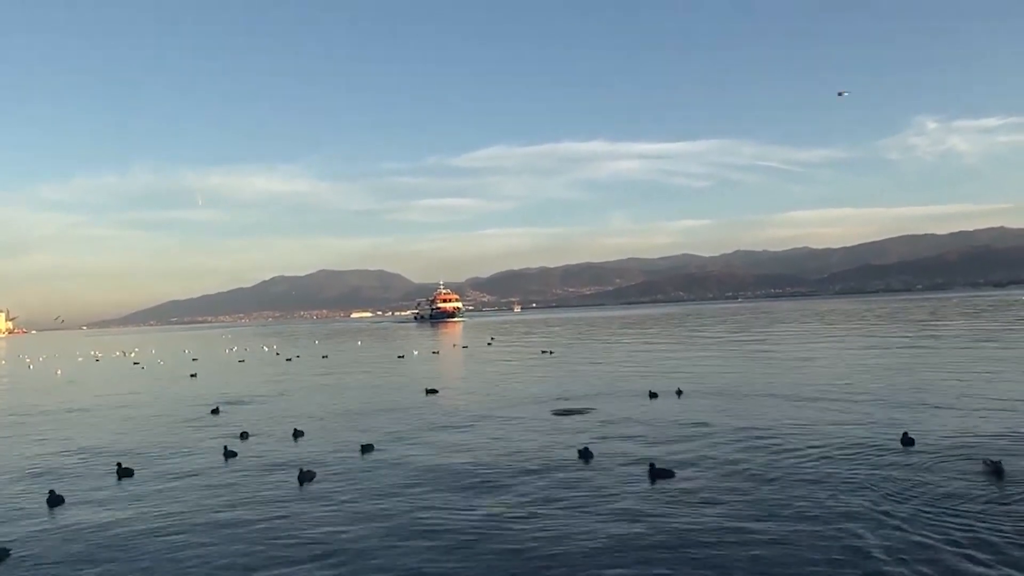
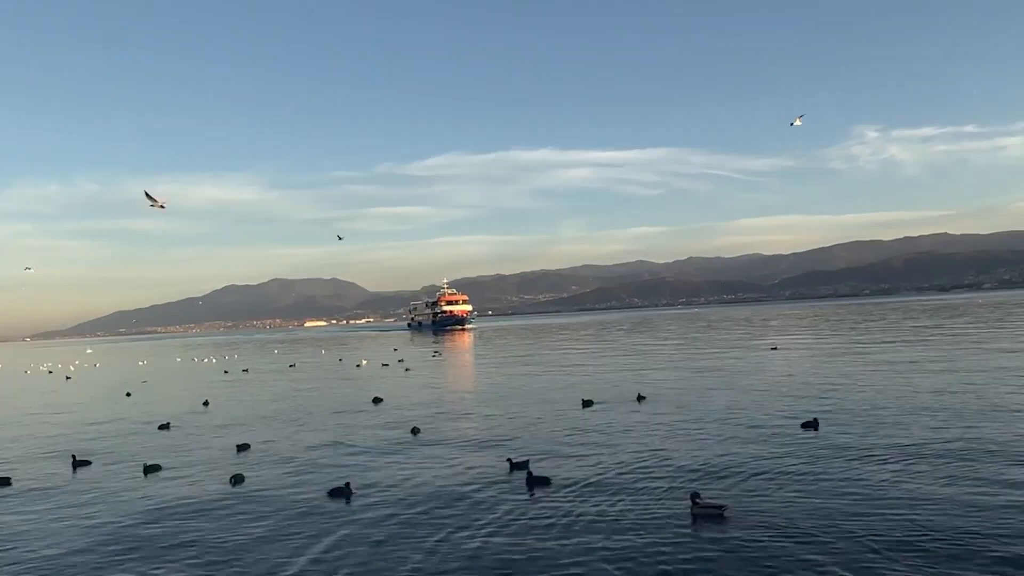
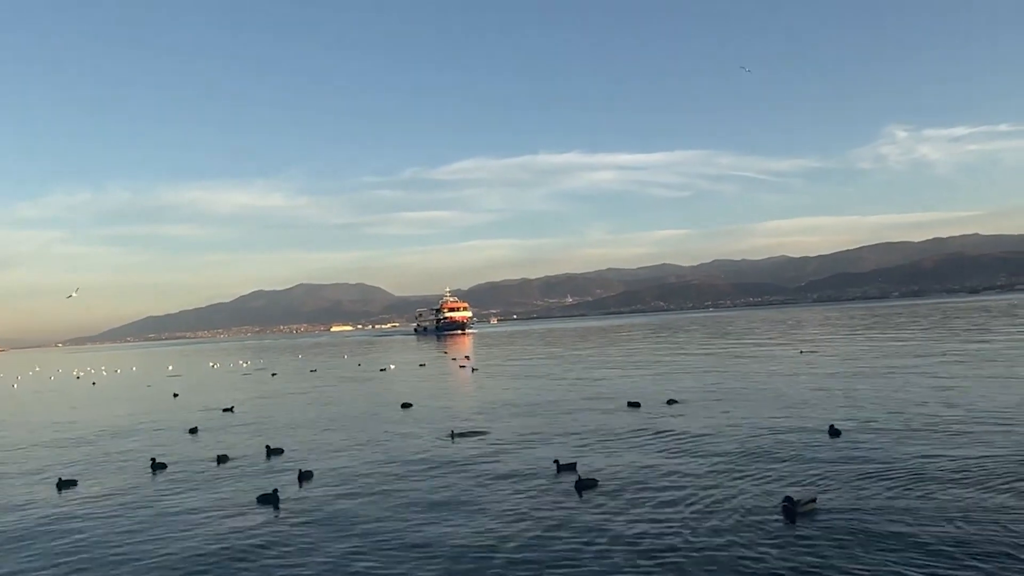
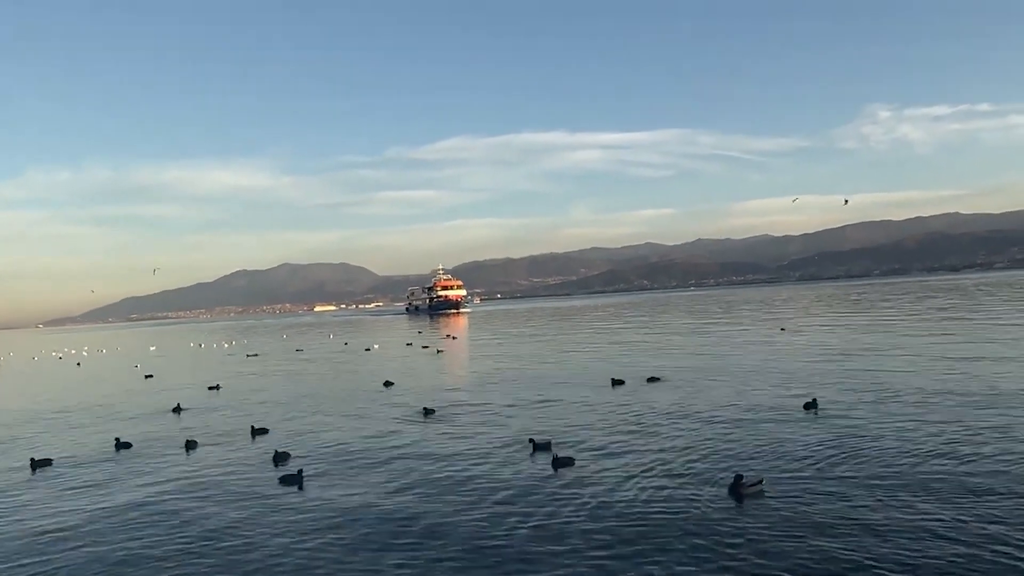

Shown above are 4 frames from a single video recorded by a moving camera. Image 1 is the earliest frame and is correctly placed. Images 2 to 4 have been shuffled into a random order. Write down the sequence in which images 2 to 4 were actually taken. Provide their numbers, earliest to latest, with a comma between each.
3, 4, 2
